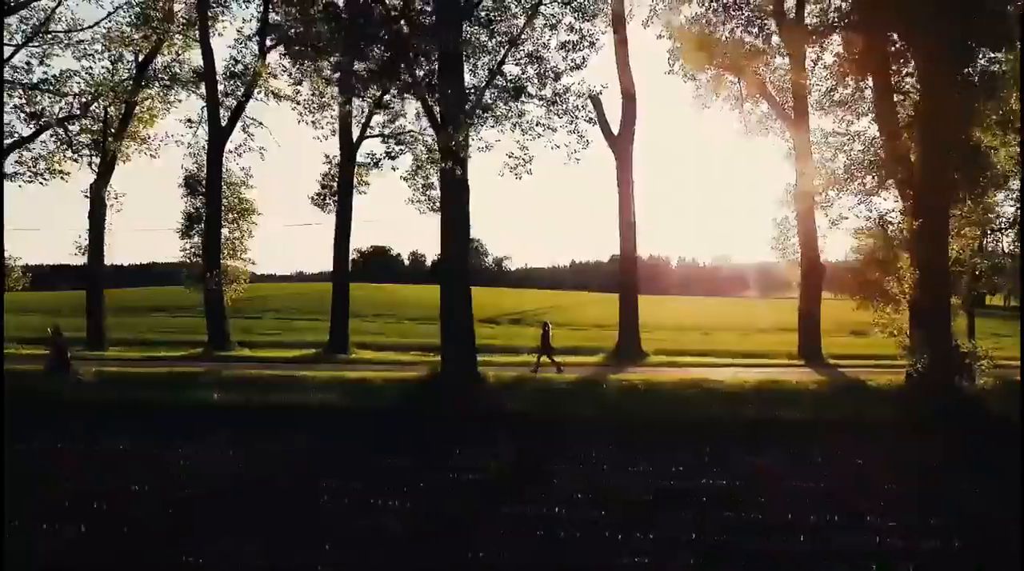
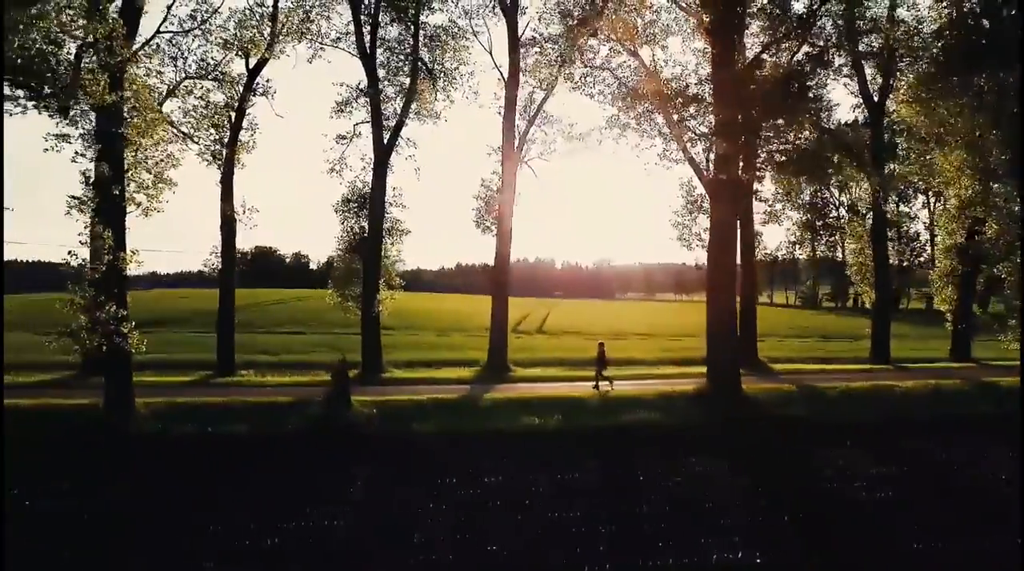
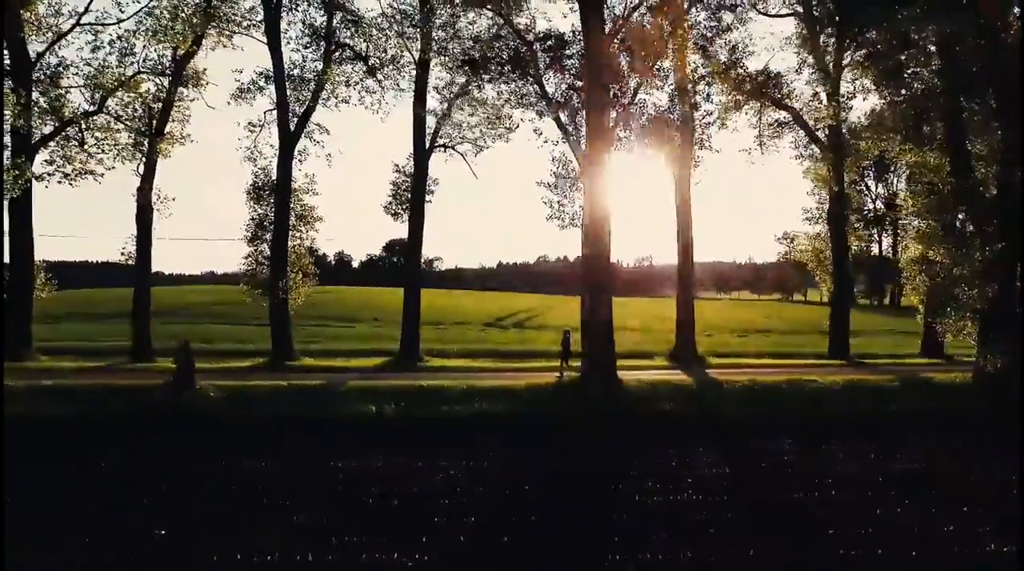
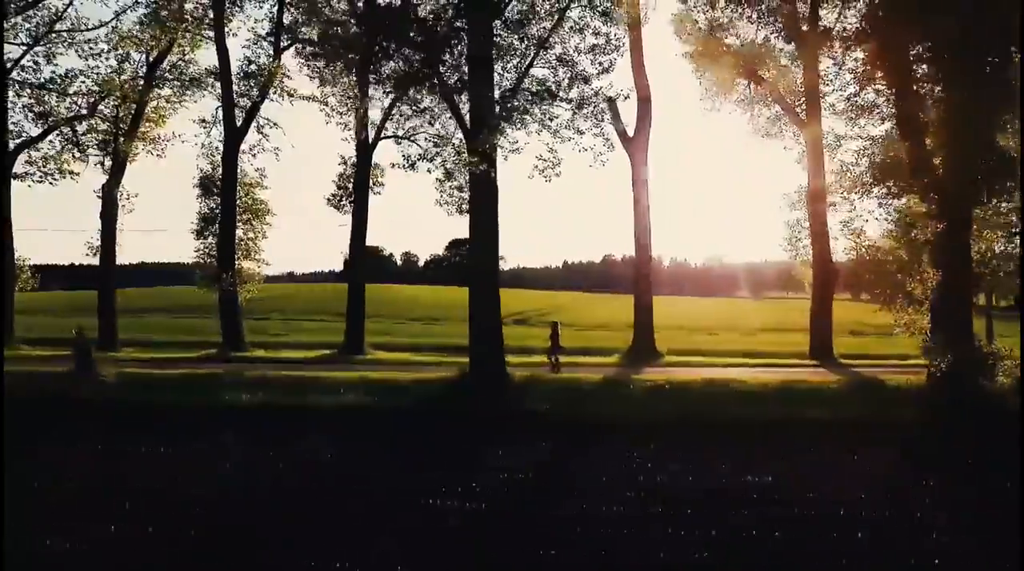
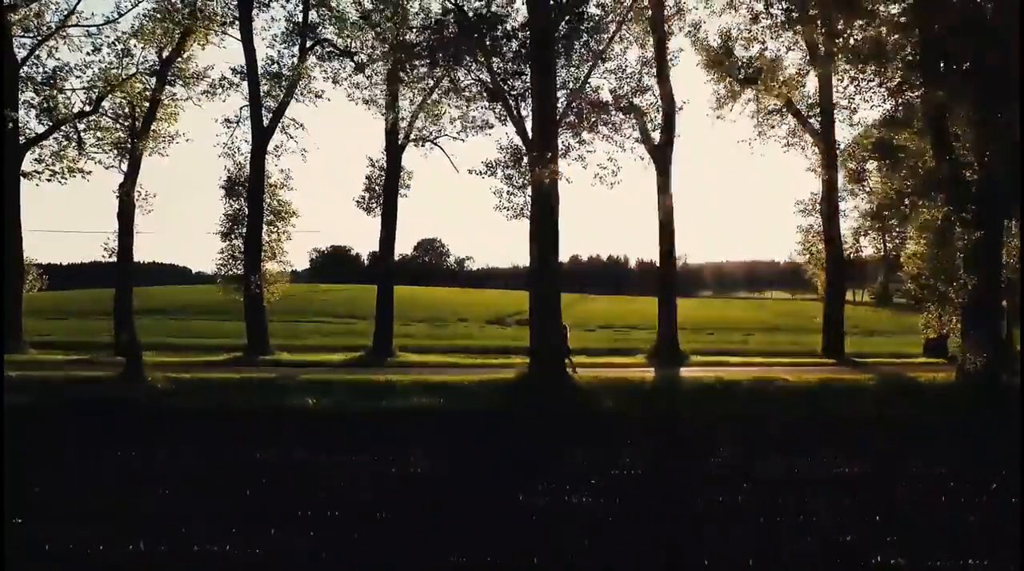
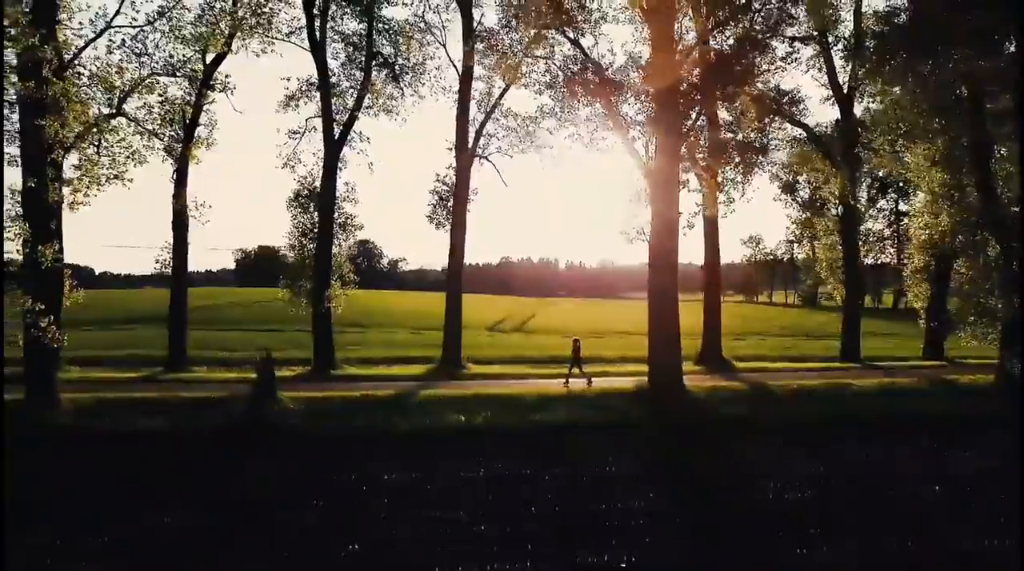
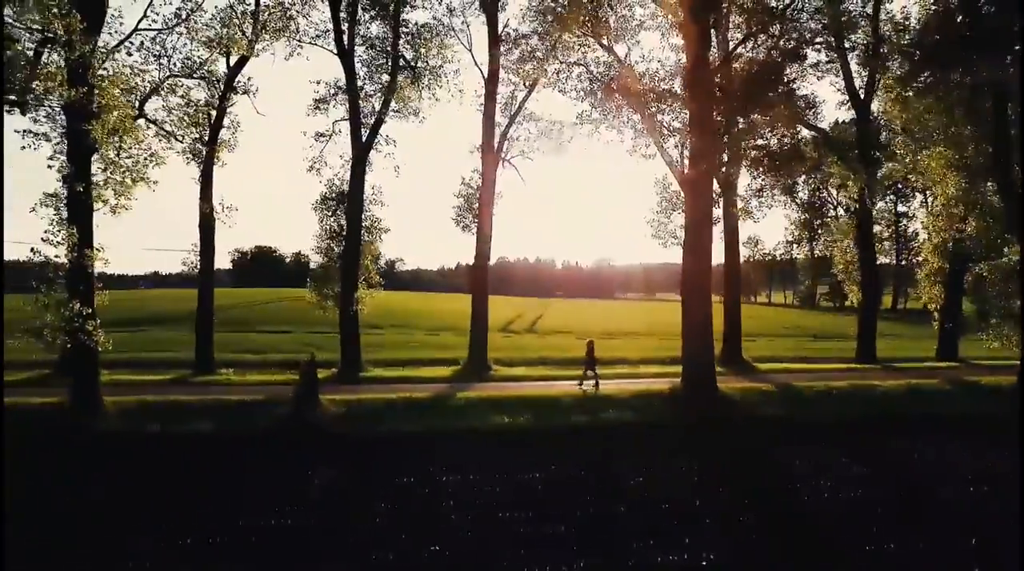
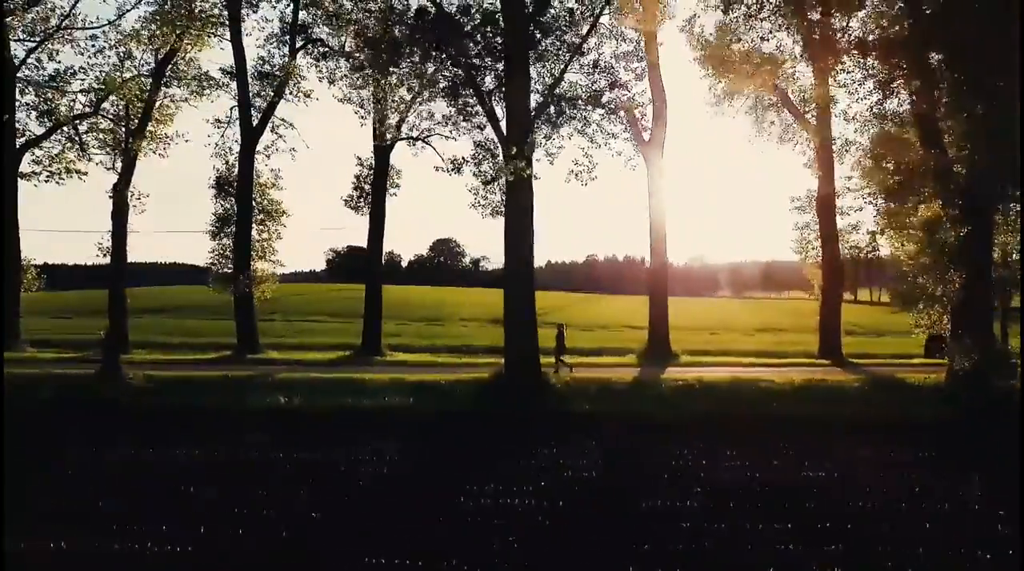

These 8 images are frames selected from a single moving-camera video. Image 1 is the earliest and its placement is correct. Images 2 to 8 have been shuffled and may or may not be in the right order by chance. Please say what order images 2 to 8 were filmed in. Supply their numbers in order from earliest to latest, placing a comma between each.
4, 8, 5, 3, 6, 7, 2
